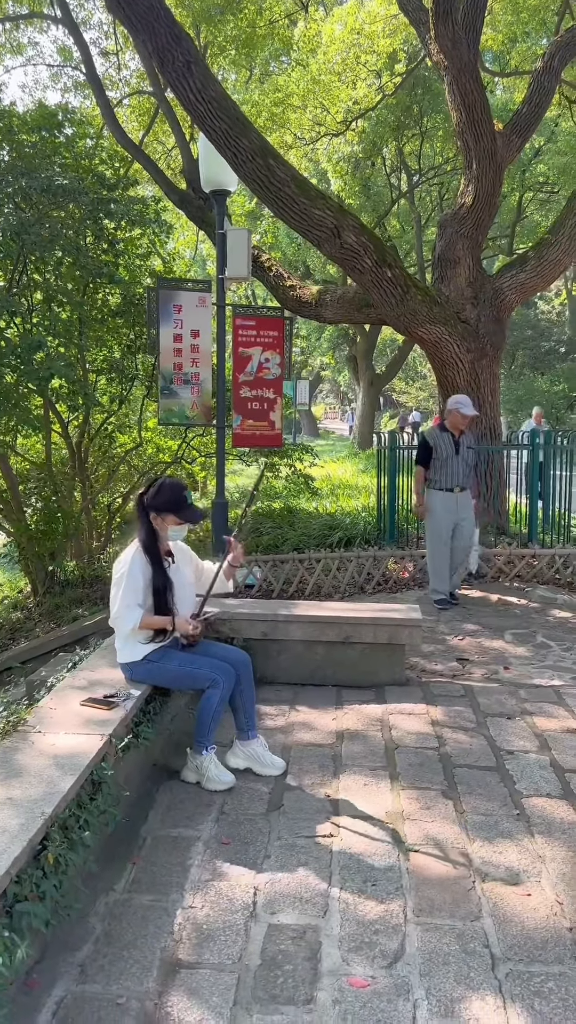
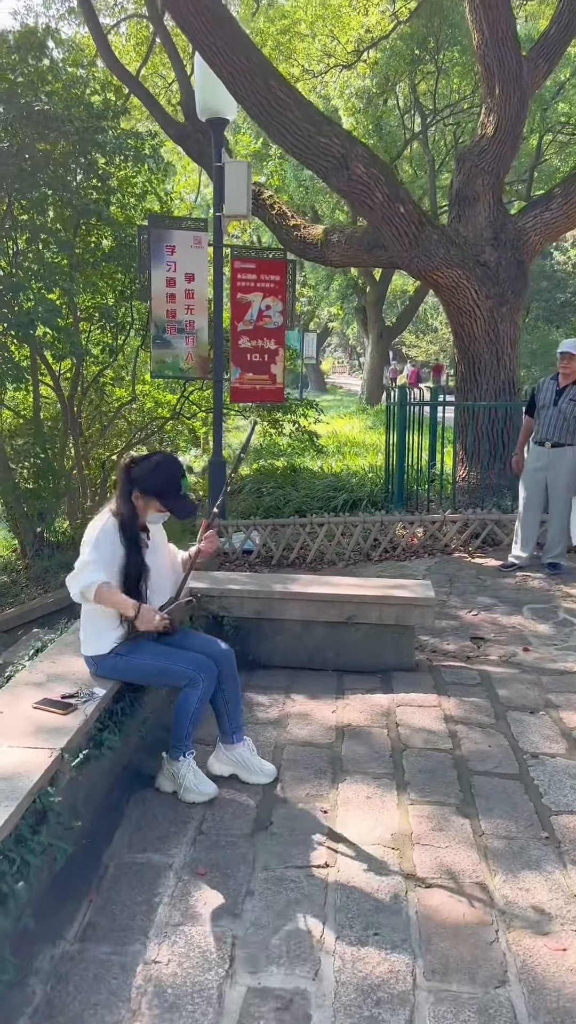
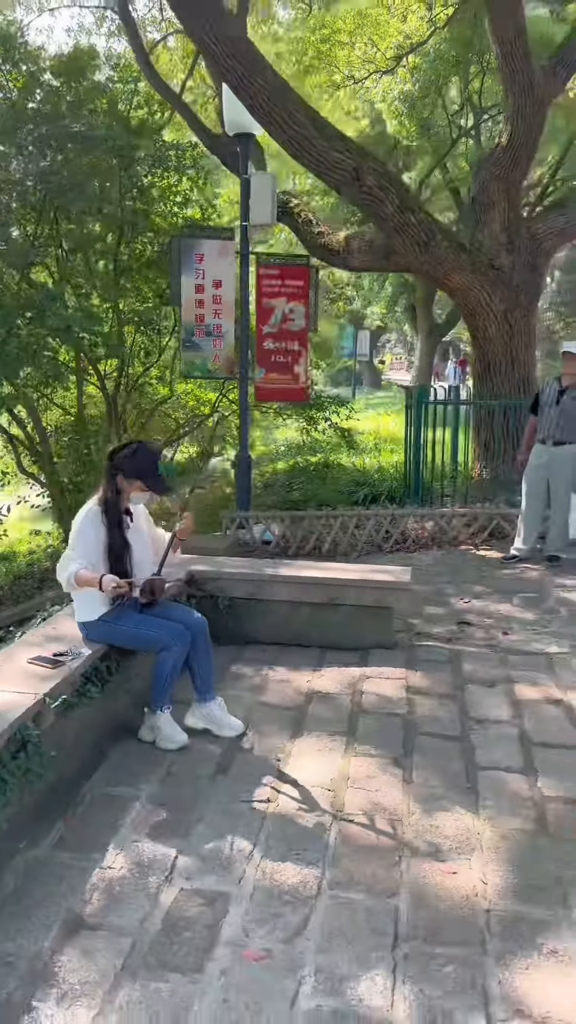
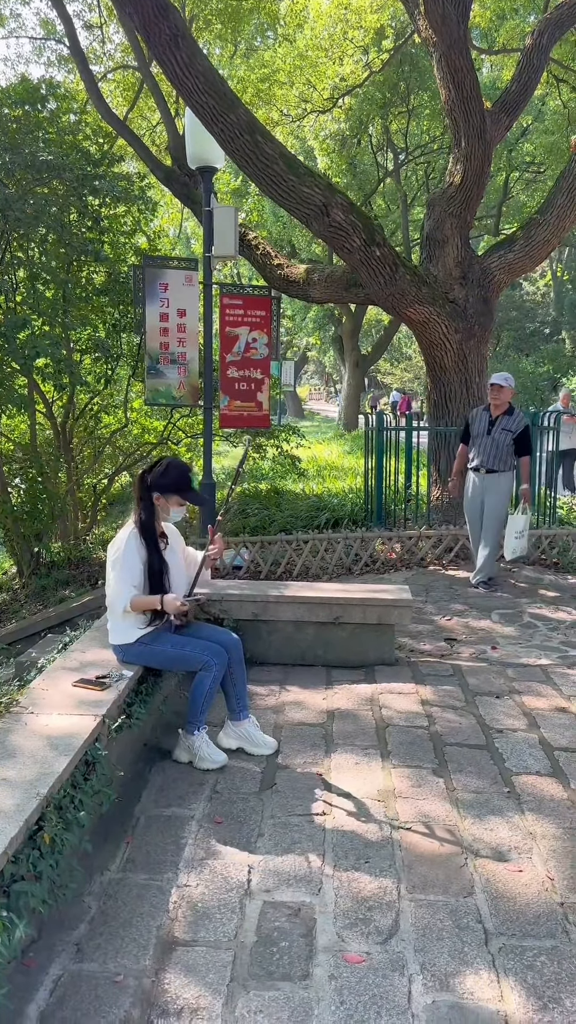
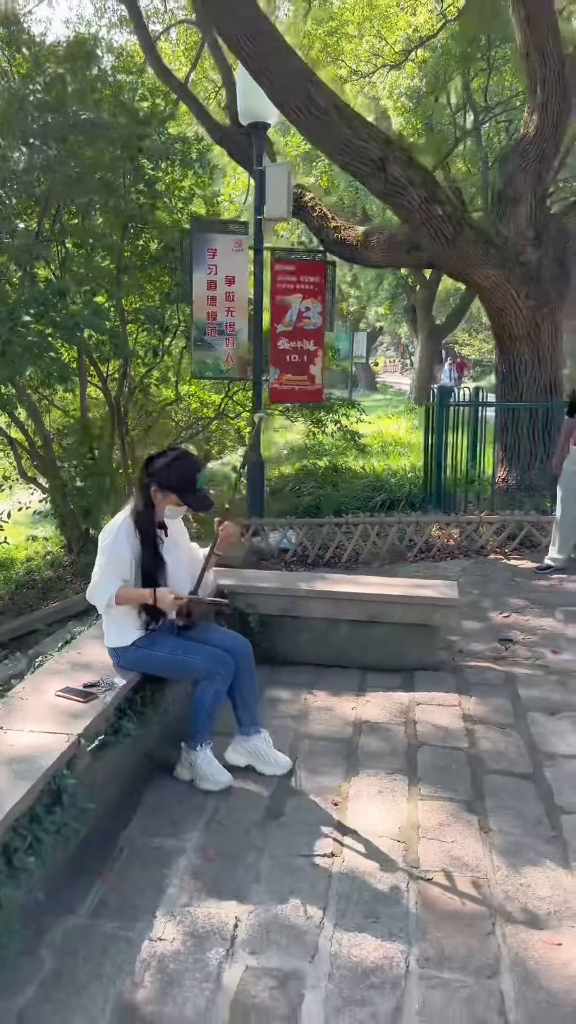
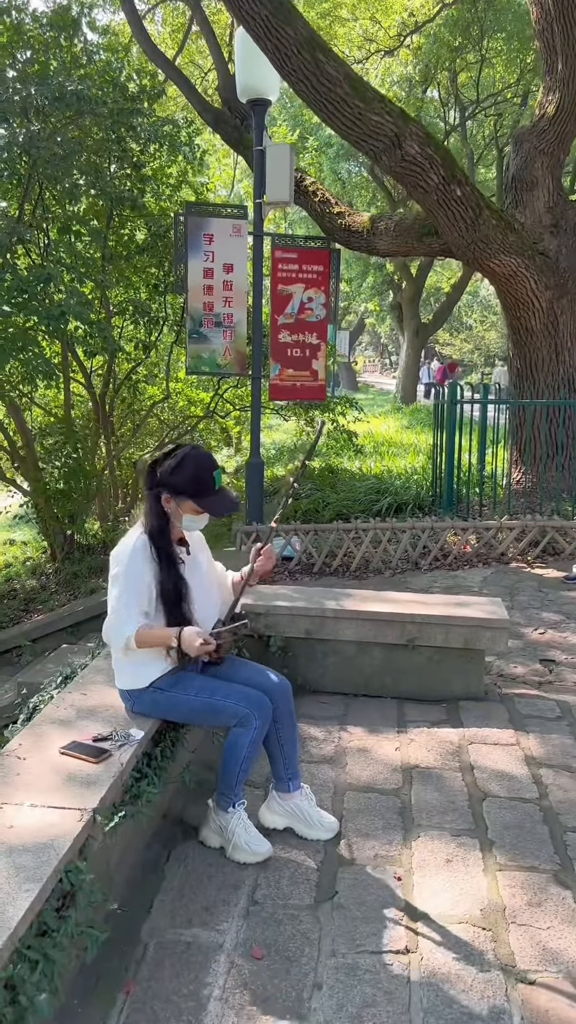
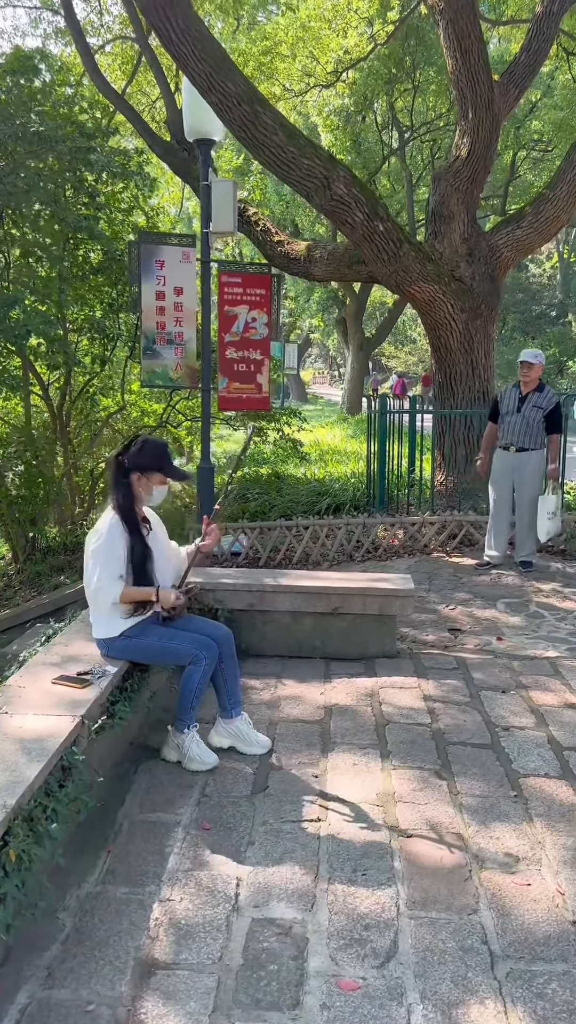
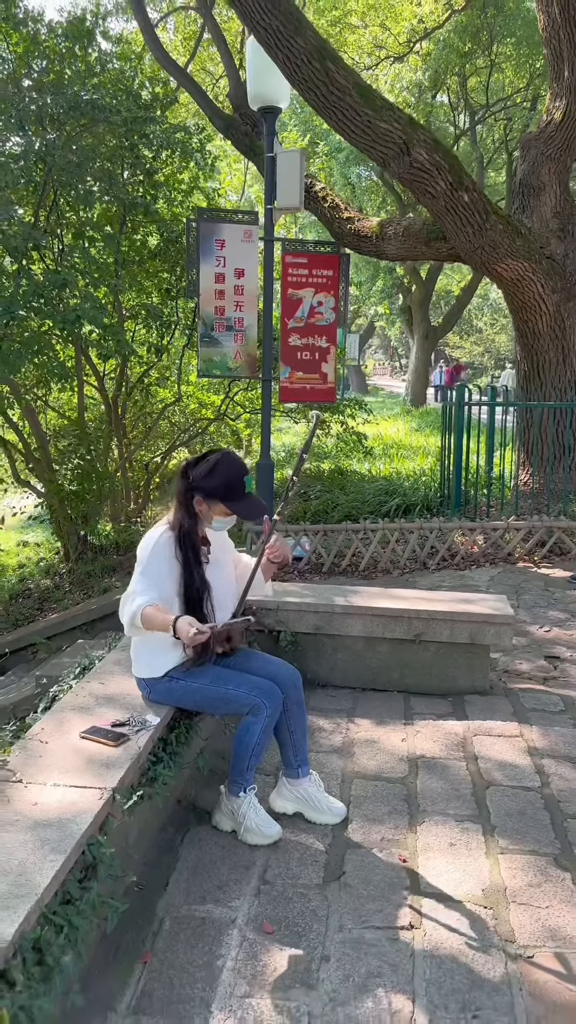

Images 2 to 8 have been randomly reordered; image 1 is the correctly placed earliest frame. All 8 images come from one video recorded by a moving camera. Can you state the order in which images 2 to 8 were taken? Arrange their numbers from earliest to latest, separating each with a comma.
4, 7, 2, 6, 8, 5, 3
